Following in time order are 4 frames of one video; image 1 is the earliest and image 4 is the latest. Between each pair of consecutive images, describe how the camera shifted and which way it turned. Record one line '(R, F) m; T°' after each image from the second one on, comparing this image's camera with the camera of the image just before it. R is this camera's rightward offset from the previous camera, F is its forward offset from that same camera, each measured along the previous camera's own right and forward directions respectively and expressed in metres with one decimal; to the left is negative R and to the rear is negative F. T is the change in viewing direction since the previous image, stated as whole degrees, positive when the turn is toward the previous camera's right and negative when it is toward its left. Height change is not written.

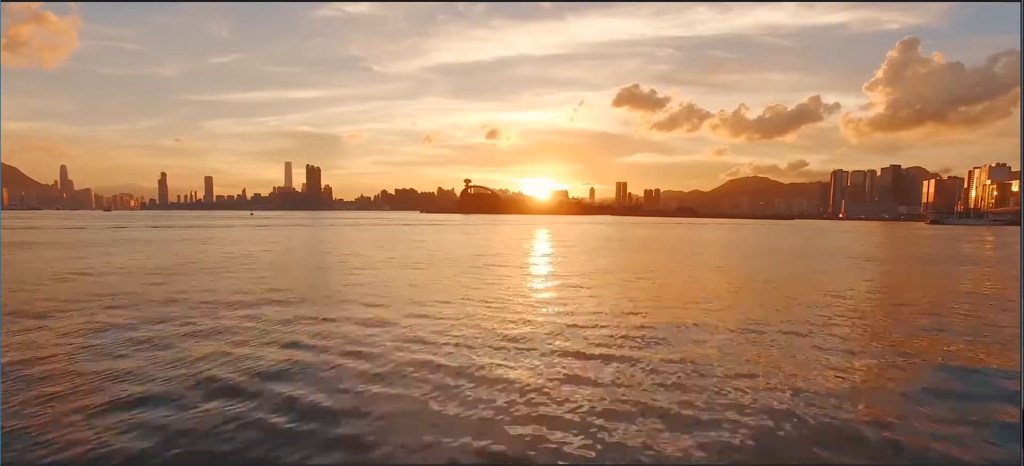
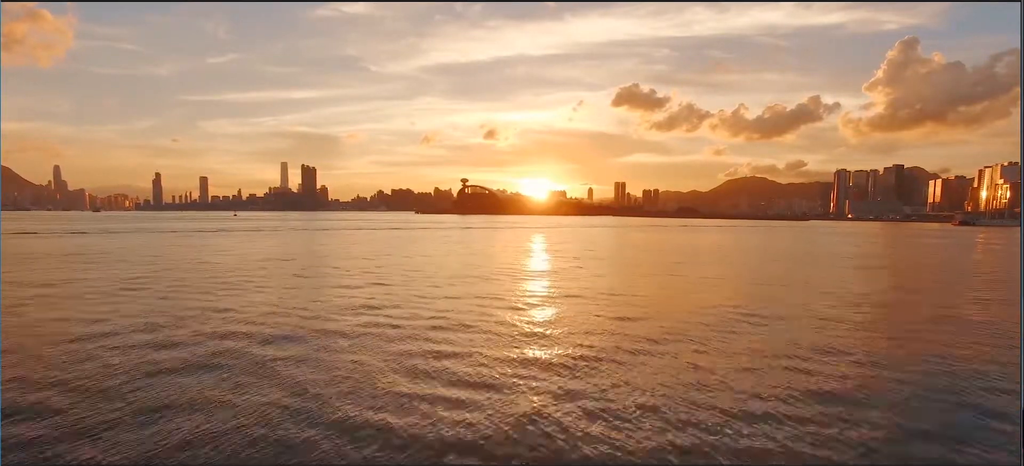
(-0.2, +4.5) m; 0°
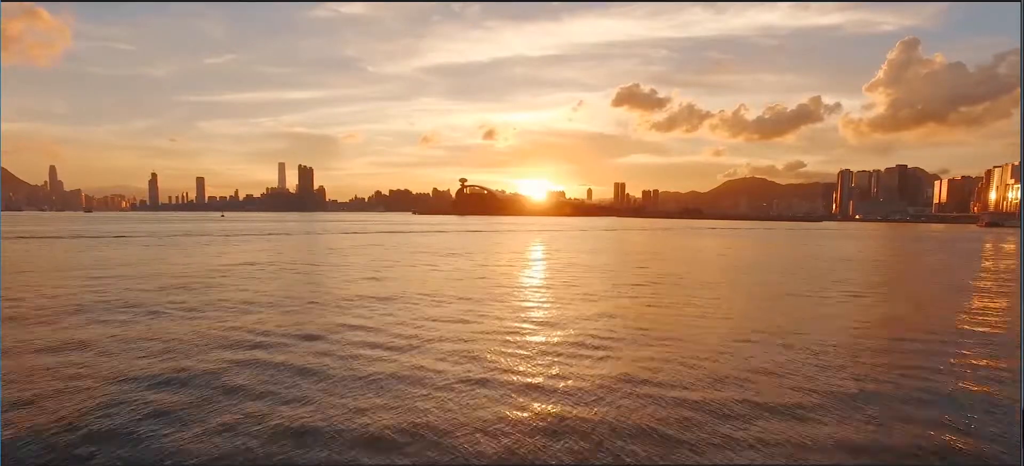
(-1.2, +3.8) m; 0°
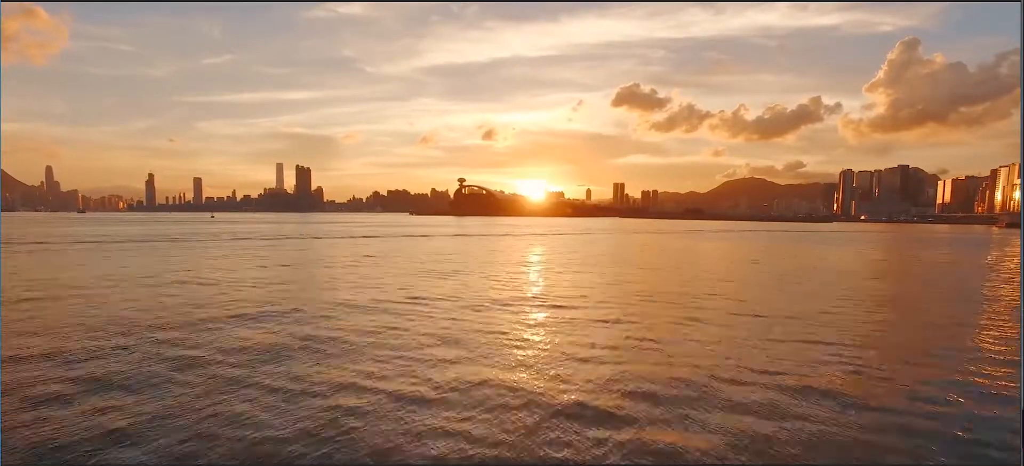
(-0.4, +2.6) m; 0°
